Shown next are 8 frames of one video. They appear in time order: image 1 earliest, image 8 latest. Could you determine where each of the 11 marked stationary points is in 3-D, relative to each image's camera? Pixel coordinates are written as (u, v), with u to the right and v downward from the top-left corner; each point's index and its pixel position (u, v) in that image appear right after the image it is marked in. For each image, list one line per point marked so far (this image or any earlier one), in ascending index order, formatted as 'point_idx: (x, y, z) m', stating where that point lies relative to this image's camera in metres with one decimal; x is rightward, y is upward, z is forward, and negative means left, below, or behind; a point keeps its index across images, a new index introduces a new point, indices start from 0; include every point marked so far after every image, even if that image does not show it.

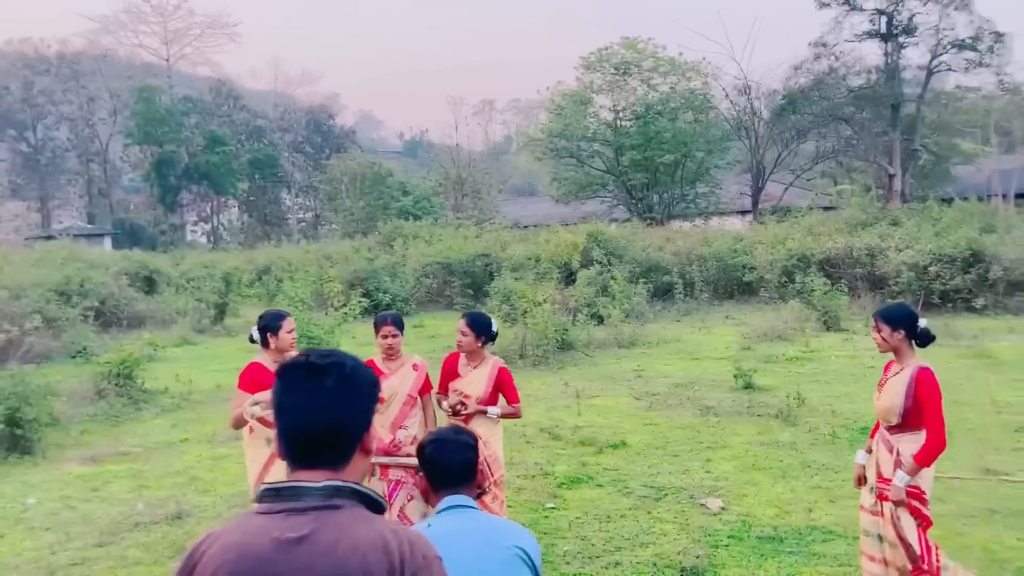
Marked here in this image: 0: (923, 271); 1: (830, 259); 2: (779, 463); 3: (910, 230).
0: (+7.8, +0.3, +16.6) m
1: (+6.4, +0.6, +17.9) m
2: (+2.2, -1.4, +7.0) m
3: (+8.3, +1.2, +18.3) m
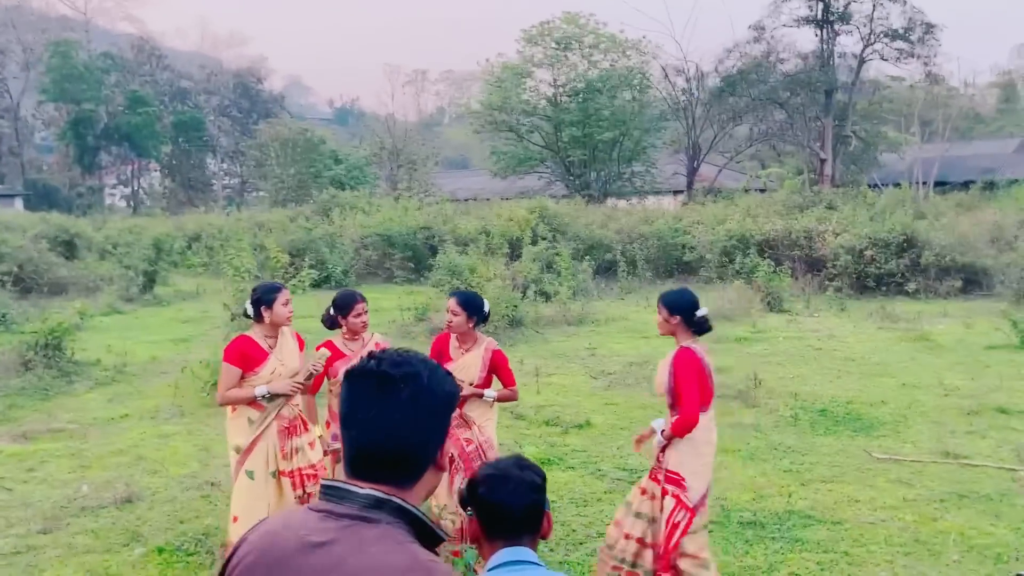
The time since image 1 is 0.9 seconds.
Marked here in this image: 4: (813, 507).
0: (+6.8, +0.6, +17.0) m
1: (+5.3, +1.0, +18.2) m
2: (+1.9, -1.3, +7.0) m
3: (+7.2, +1.6, +18.7) m
4: (+1.9, -1.4, +5.5) m
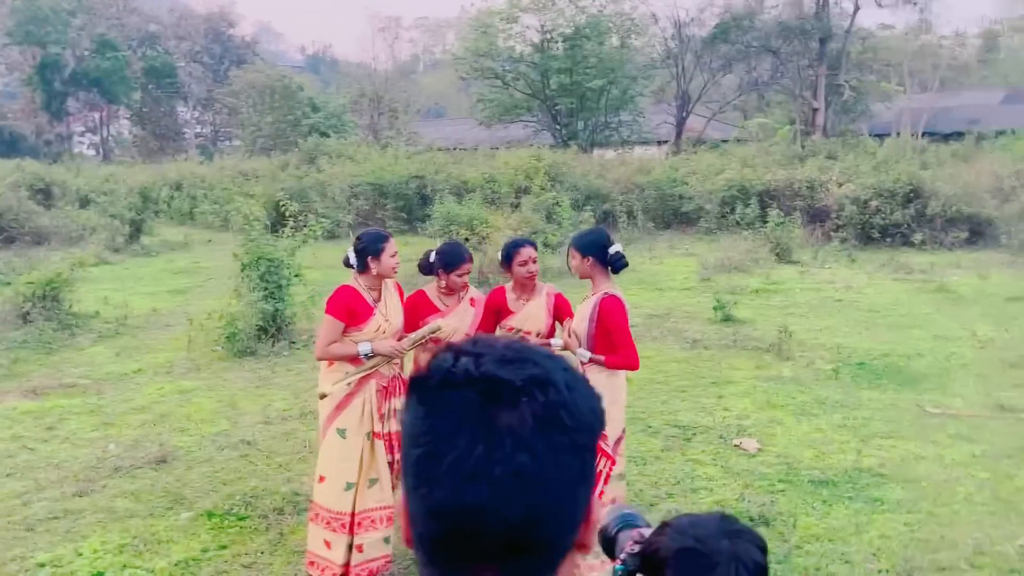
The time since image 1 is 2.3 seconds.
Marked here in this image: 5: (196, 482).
0: (+6.8, +1.6, +16.8) m
1: (+5.2, +2.0, +17.9) m
2: (+2.2, -0.9, +6.8) m
3: (+7.1, +2.6, +18.5) m
4: (+2.3, -1.1, +5.3) m
5: (-1.8, -1.1, +5.0) m
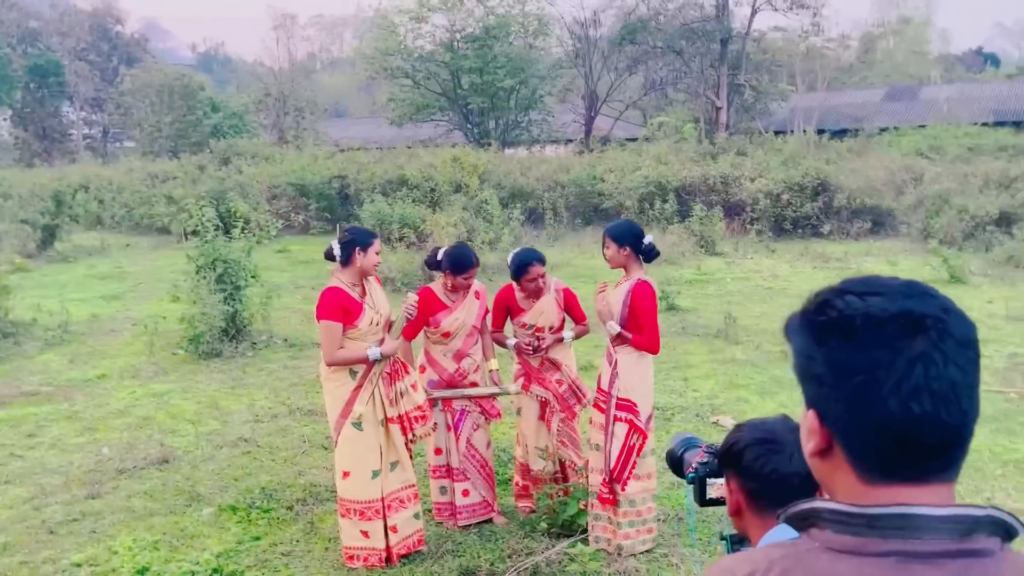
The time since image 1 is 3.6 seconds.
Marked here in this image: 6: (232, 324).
0: (+5.4, +1.8, +17.7) m
1: (+3.7, +2.2, +18.7) m
2: (+2.0, -0.8, +7.2) m
3: (+5.5, +2.8, +19.4) m
4: (+2.2, -1.0, +5.8) m
5: (-1.8, -1.1, +5.0) m
6: (-2.8, -0.4, +8.6) m
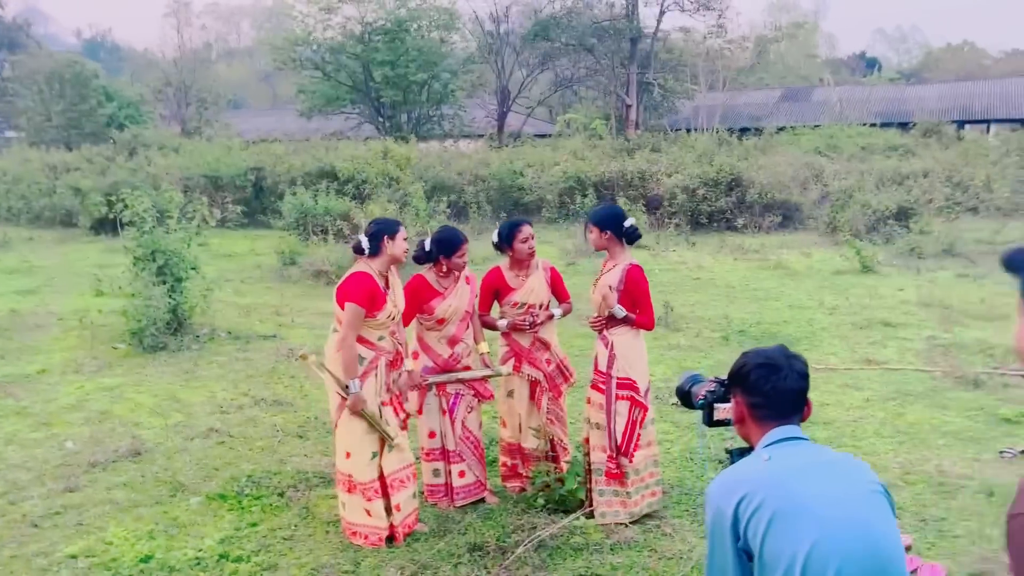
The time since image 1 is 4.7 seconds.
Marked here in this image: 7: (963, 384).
0: (+3.8, +2.0, +18.4) m
1: (+2.0, +2.3, +19.1) m
2: (+1.6, -0.7, +7.6) m
3: (+3.7, +3.0, +20.0) m
4: (+2.0, -0.9, +6.2) m
5: (-1.9, -1.0, +5.0) m
6: (-3.2, -0.3, +8.4) m
7: (+3.6, -0.8, +6.9) m
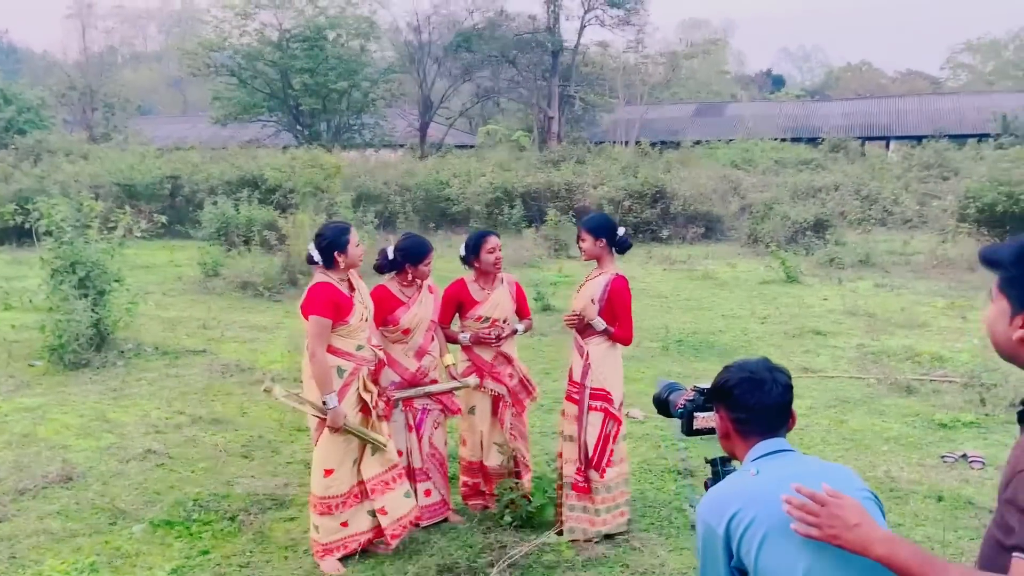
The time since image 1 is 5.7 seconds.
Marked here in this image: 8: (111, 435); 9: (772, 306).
0: (+2.3, +1.8, +18.6) m
1: (+0.4, +2.1, +19.2) m
2: (+1.2, -0.7, +7.6) m
3: (+2.0, +2.8, +20.3) m
4: (+1.7, -0.9, +6.3) m
5: (-2.1, -1.1, +4.7) m
6: (-3.8, -0.4, +8.0) m
7: (+3.1, -0.8, +7.1) m
8: (-2.6, -1.0, +5.7) m
9: (+3.2, -0.2, +10.7) m
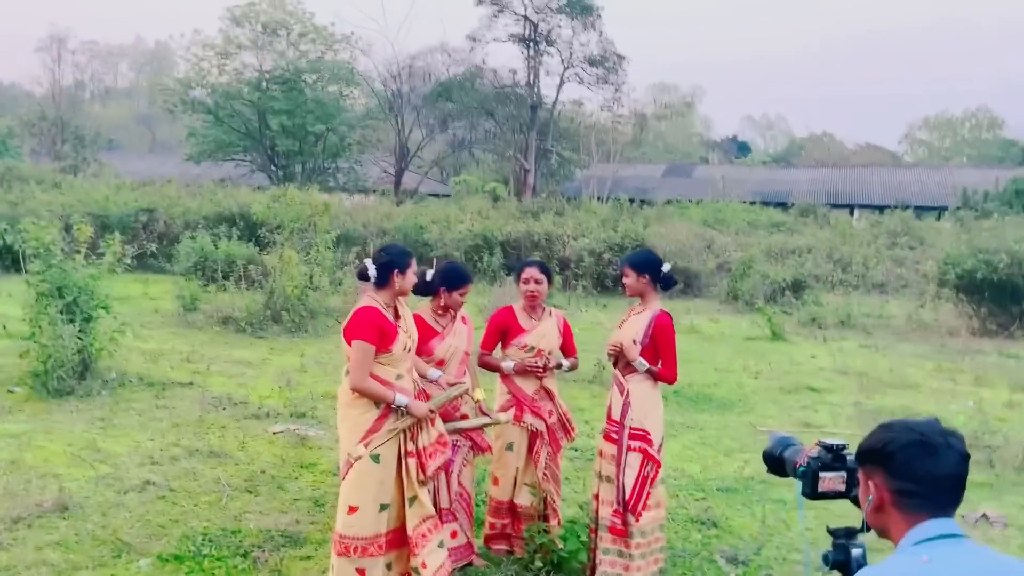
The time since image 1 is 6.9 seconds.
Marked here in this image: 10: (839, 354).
0: (+1.9, +0.6, +18.6) m
1: (0.0, +1.0, +19.1) m
2: (+1.2, -1.2, +7.5) m
3: (+1.6, +1.5, +20.4) m
4: (+1.7, -1.3, +6.1) m
5: (-1.9, -1.2, +4.4) m
6: (-3.8, -0.6, +7.6) m
7: (+3.1, -1.3, +7.1) m
8: (-2.5, -1.1, +5.4) m
9: (+3.1, -0.9, +10.7) m
10: (+4.3, -0.9, +11.5) m
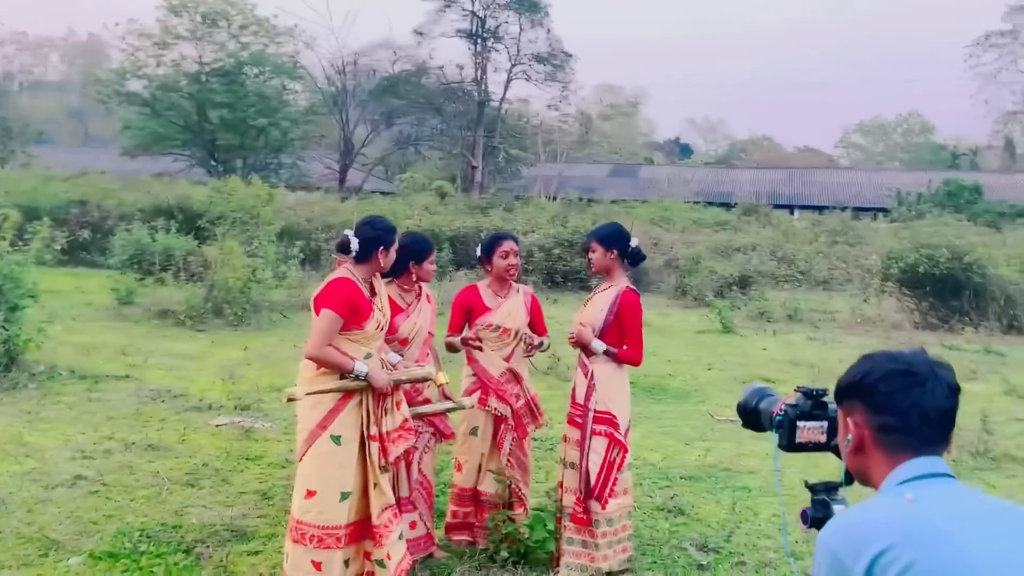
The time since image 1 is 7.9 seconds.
0: (+0.8, +0.7, +18.5) m
1: (-1.1, +1.1, +18.9) m
2: (+0.8, -1.1, +7.3) m
3: (+0.4, +1.6, +20.2) m
4: (+1.4, -1.2, +6.0) m
5: (-2.1, -1.1, +4.0) m
6: (-4.2, -0.5, +7.2) m
7: (+2.8, -1.2, +7.0) m
8: (-2.8, -1.0, +5.0) m
9: (+2.5, -0.8, +10.7) m
10: (+3.7, -0.8, +11.6) m
